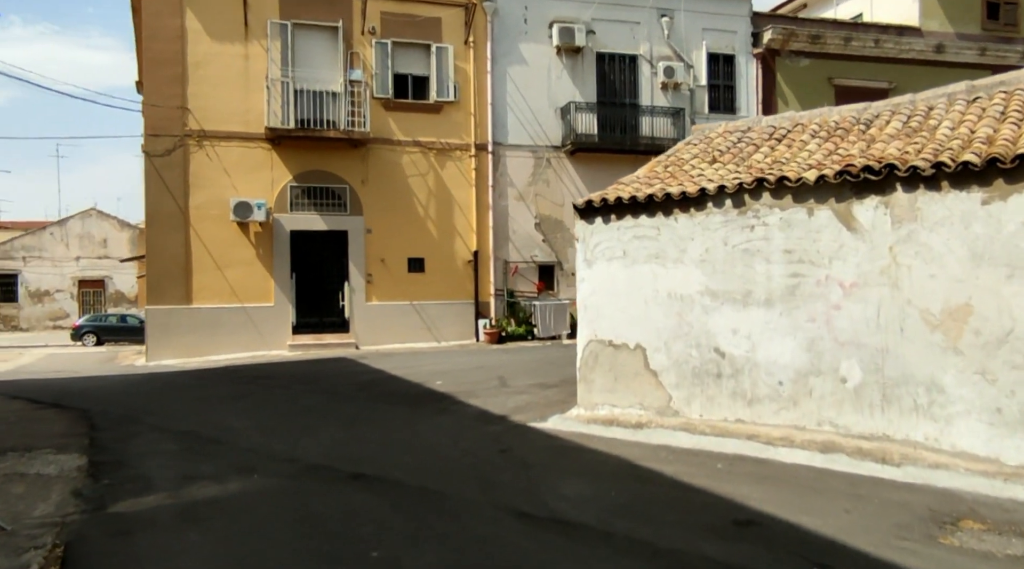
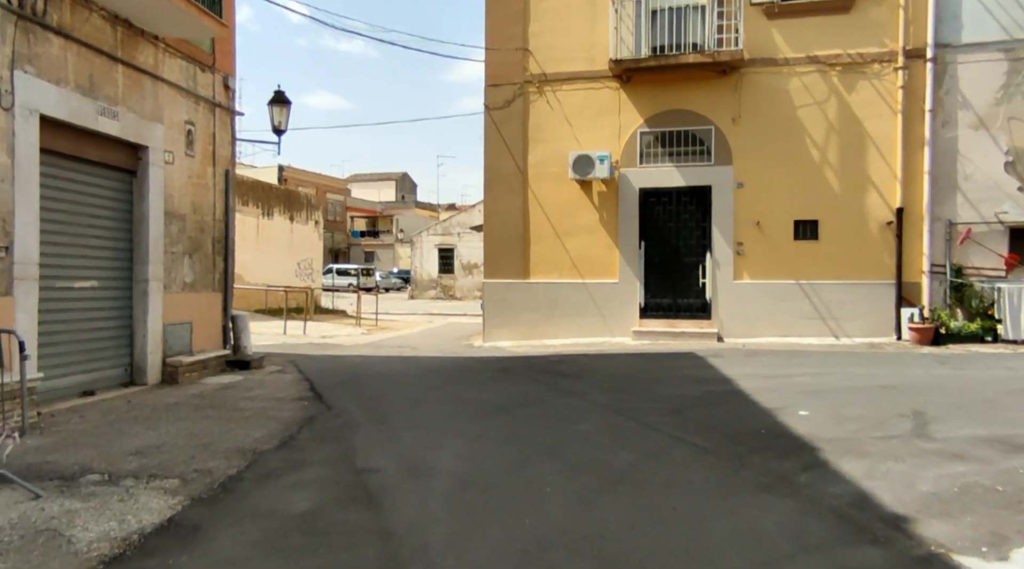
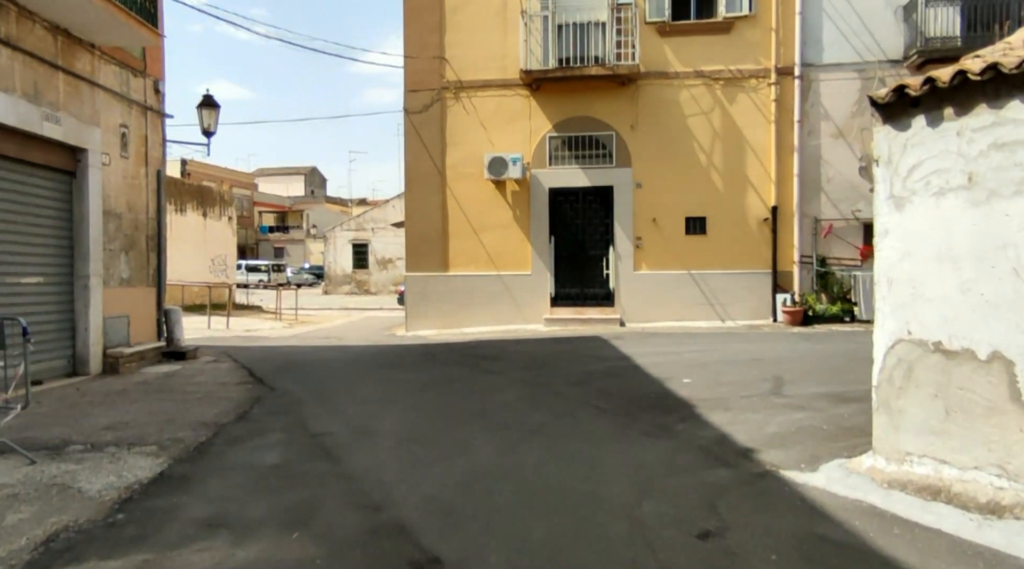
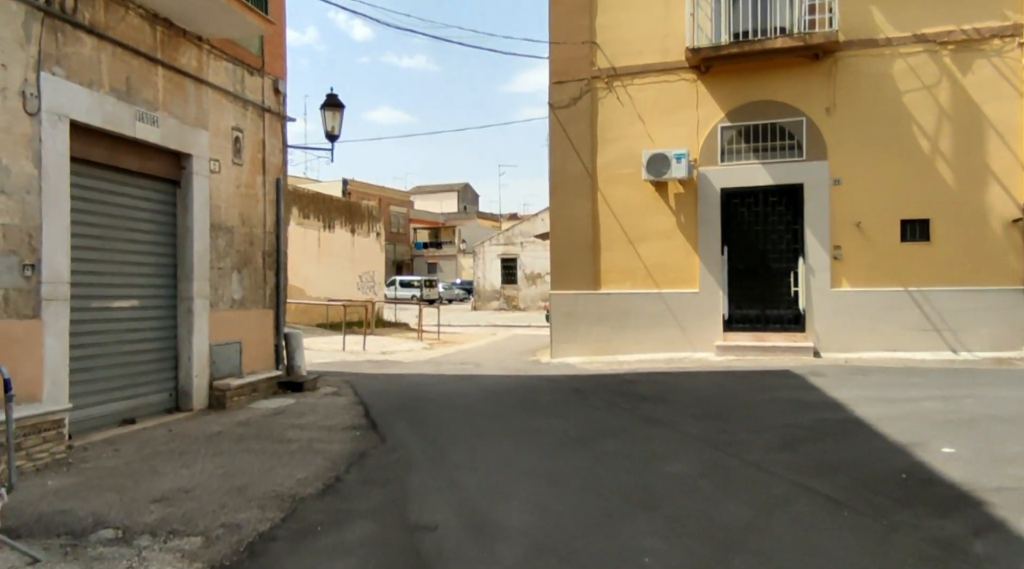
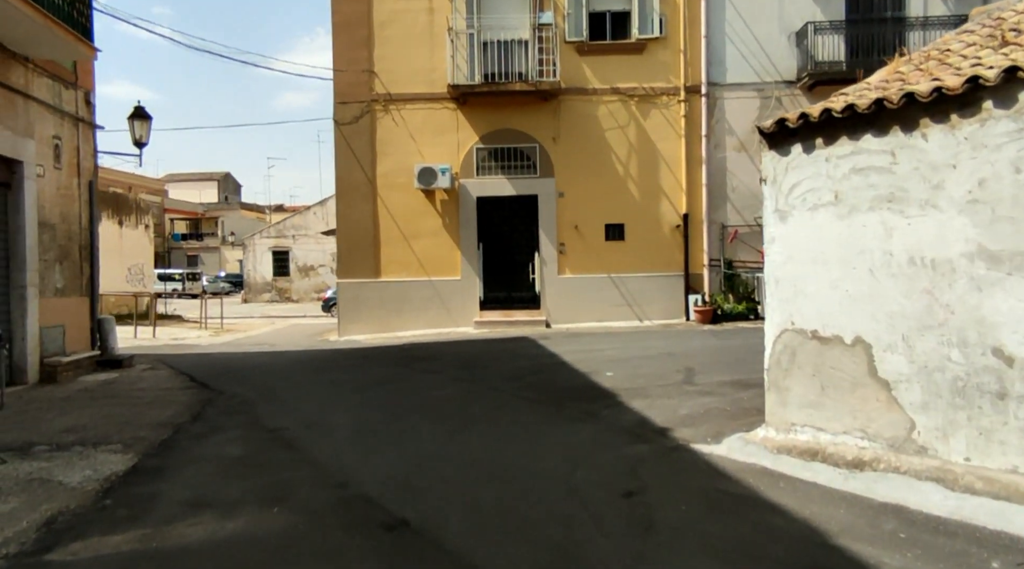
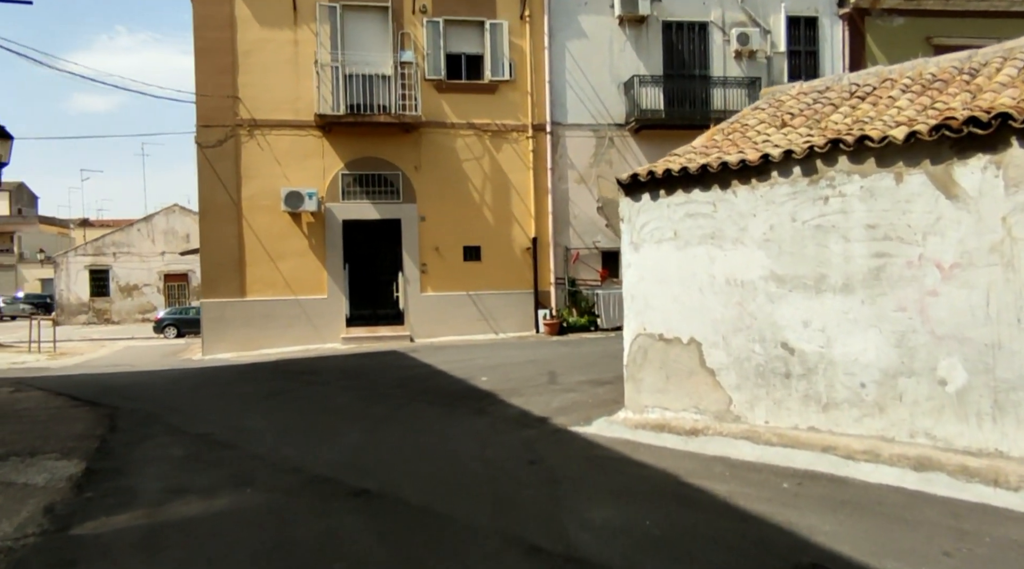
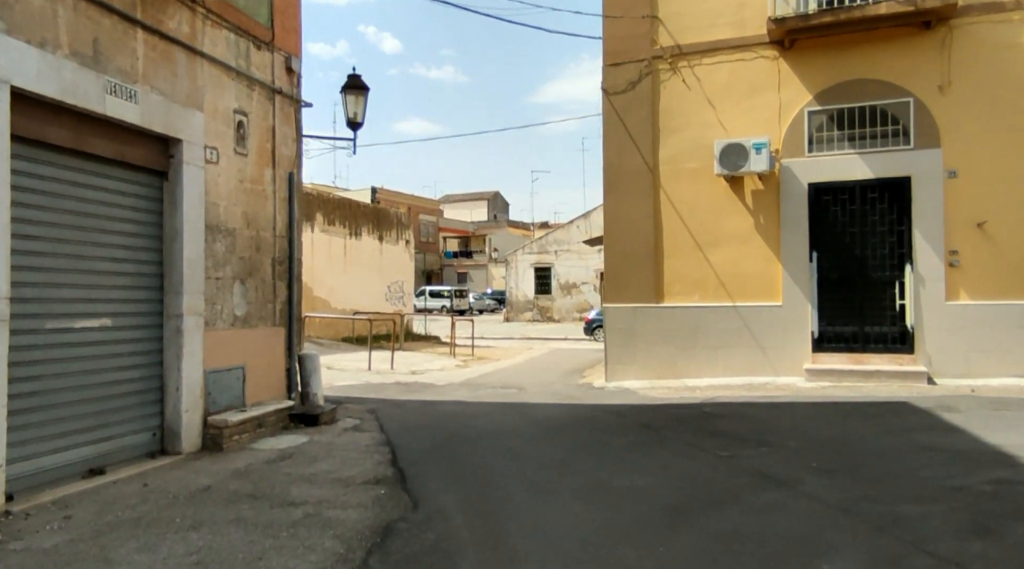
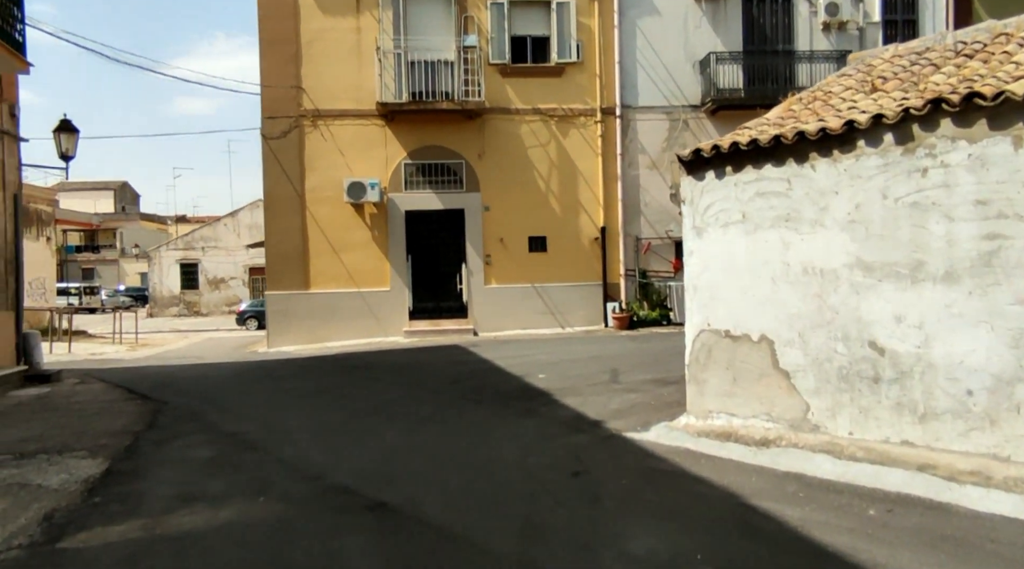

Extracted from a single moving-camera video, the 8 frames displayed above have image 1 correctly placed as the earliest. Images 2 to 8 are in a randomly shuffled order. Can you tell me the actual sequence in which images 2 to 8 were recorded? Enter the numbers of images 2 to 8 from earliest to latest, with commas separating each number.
6, 8, 5, 3, 2, 4, 7
